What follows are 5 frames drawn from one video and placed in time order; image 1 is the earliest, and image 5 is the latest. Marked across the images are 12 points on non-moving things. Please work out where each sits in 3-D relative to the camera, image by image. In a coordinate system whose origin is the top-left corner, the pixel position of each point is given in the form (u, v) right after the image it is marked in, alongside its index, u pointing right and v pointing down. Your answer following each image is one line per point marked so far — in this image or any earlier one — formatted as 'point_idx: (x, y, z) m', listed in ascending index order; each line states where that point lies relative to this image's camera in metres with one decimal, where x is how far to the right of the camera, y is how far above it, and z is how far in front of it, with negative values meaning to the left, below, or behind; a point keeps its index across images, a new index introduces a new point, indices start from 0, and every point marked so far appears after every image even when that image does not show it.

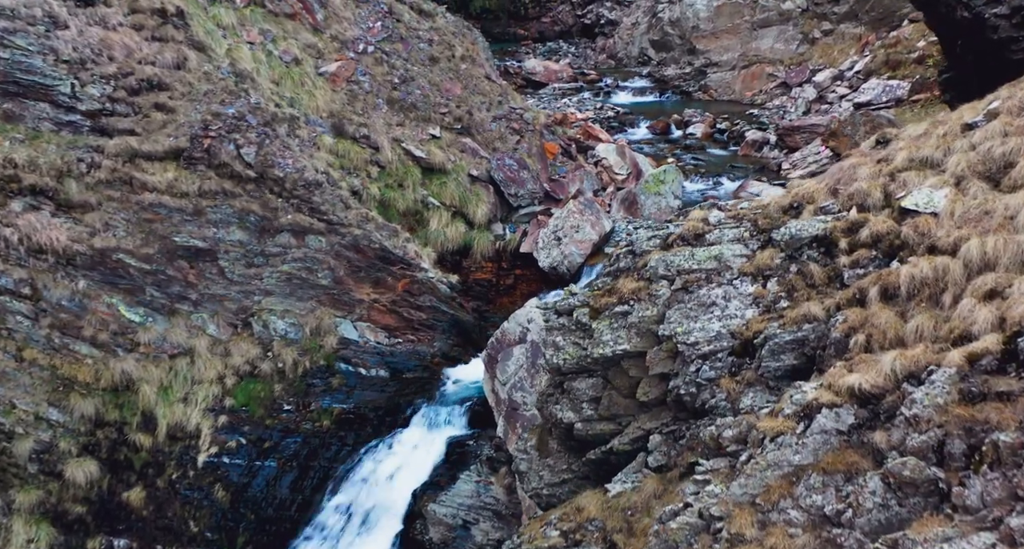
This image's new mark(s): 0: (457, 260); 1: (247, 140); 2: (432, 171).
0: (-0.9, +0.2, +12.4) m
1: (-3.8, +1.9, +11.1) m
2: (-1.3, +1.7, +12.9) m
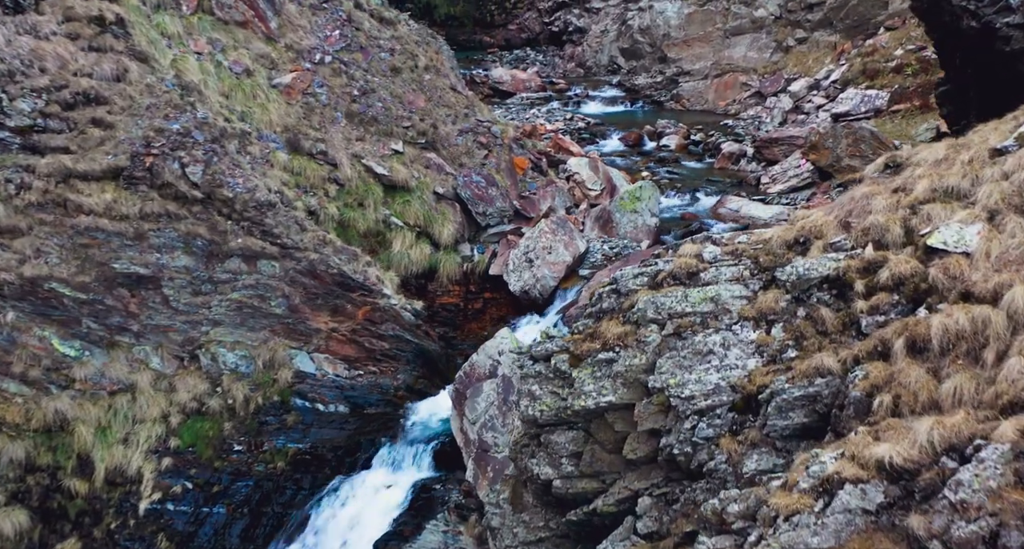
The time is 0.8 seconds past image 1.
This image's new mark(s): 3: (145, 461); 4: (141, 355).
0: (-1.3, -0.1, +11.6) m
1: (-4.2, +1.5, +10.3) m
2: (-1.8, +1.3, +12.1) m
3: (-4.3, -2.2, +9.1) m
4: (-4.6, -1.0, +9.6) m
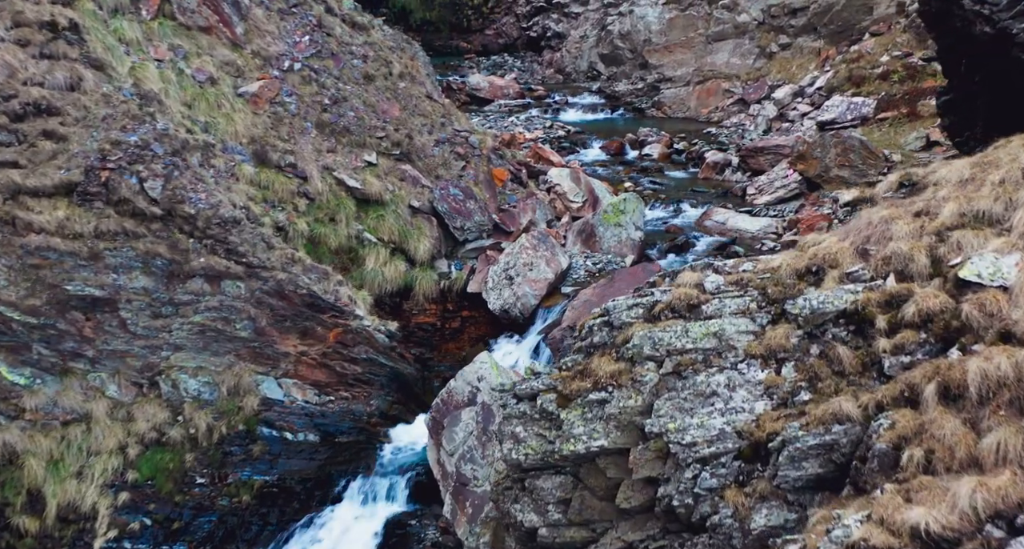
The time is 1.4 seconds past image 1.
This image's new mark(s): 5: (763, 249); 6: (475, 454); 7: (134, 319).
0: (-1.6, -0.4, +11.0) m
1: (-4.5, +1.3, +9.6) m
2: (-2.2, +1.1, +11.6) m
3: (-4.5, -2.5, +8.4) m
4: (-4.8, -1.3, +9.0) m
5: (+3.7, +0.4, +11.5) m
6: (-0.4, -1.9, +8.1) m
7: (-4.5, -0.5, +9.2) m
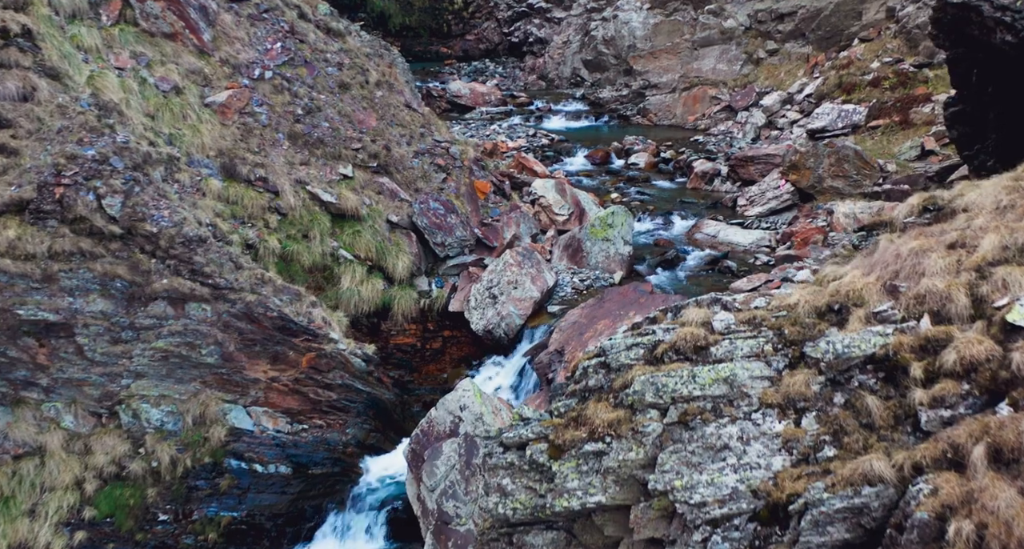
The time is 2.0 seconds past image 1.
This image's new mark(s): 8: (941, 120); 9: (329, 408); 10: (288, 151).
0: (-1.8, -0.6, +10.5) m
1: (-4.7, +1.0, +9.0) m
2: (-2.4, +0.8, +11.0) m
3: (-4.7, -2.7, +7.8) m
4: (-5.0, -1.5, +8.4) m
5: (+3.5, +0.2, +11.0) m
6: (-0.5, -2.1, +7.5) m
7: (-4.7, -0.8, +8.6) m
8: (+7.5, +2.7, +13.5) m
9: (-2.2, -1.6, +9.5) m
10: (-3.2, +1.8, +11.2) m
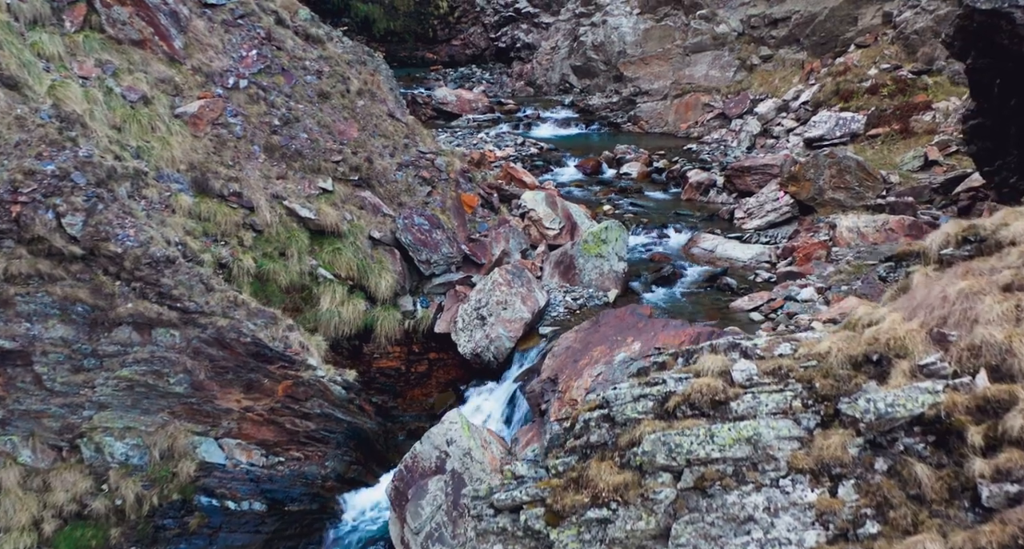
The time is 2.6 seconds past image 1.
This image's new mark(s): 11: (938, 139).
0: (-2.0, -0.9, +9.9) m
1: (-4.8, +0.7, +8.4) m
2: (-2.5, +0.5, +10.4) m
3: (-4.7, -3.0, +7.2) m
4: (-5.1, -1.8, +7.7) m
5: (+3.3, -0.1, +10.5) m
6: (-0.6, -2.3, +7.0) m
7: (-4.8, -1.1, +8.0) m
8: (+7.3, +2.5, +13.1) m
9: (-2.4, -1.9, +9.0) m
10: (-3.4, +1.5, +10.7) m
11: (+7.0, +2.2, +12.8) m
